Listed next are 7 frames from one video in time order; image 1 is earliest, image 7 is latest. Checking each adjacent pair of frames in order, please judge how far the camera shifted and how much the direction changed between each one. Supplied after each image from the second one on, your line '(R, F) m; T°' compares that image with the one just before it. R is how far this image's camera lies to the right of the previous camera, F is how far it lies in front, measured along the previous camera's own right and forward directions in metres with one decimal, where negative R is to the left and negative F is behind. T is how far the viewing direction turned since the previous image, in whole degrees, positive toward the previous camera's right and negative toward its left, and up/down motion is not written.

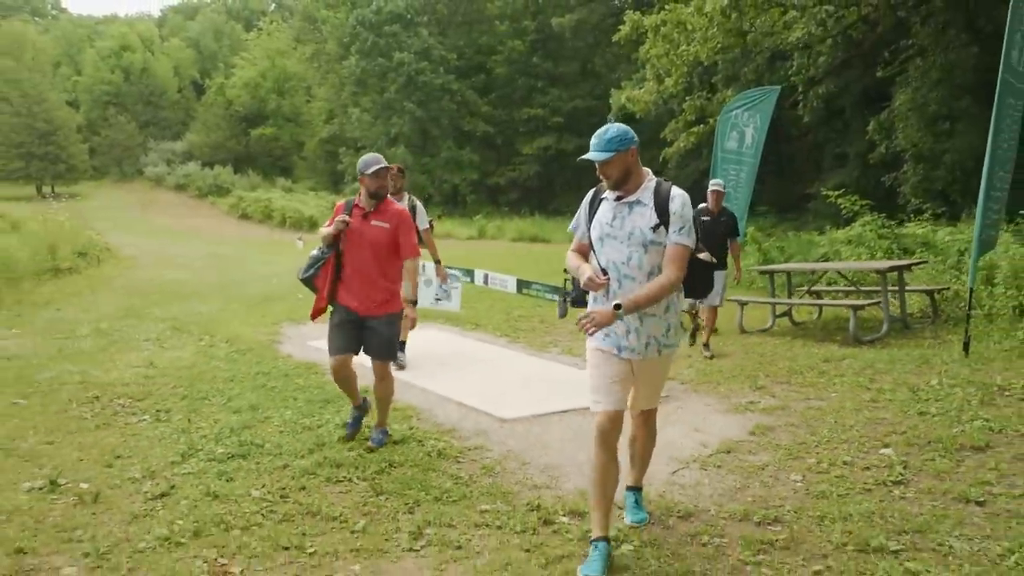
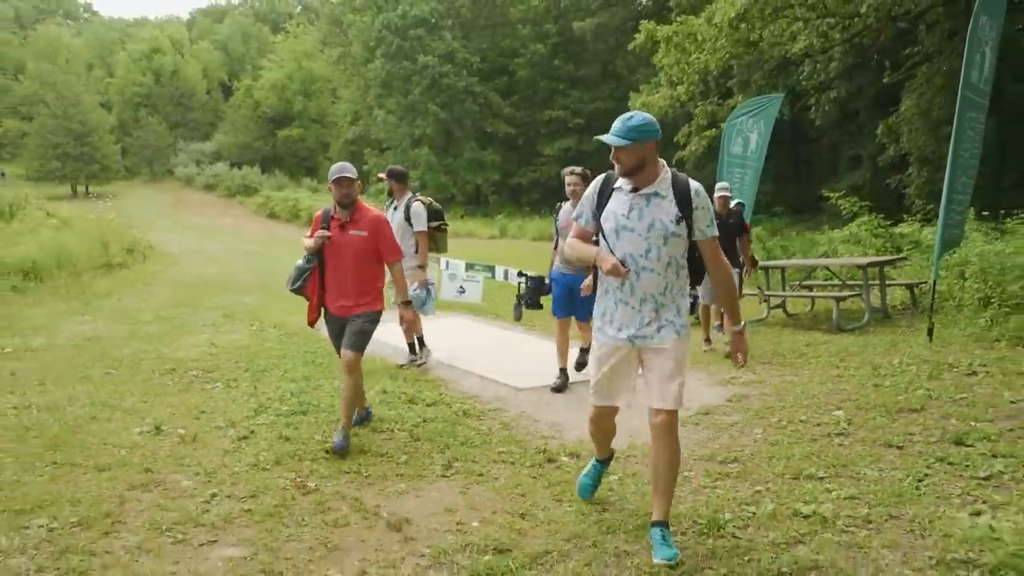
(+0.1, -1.1) m; -2°
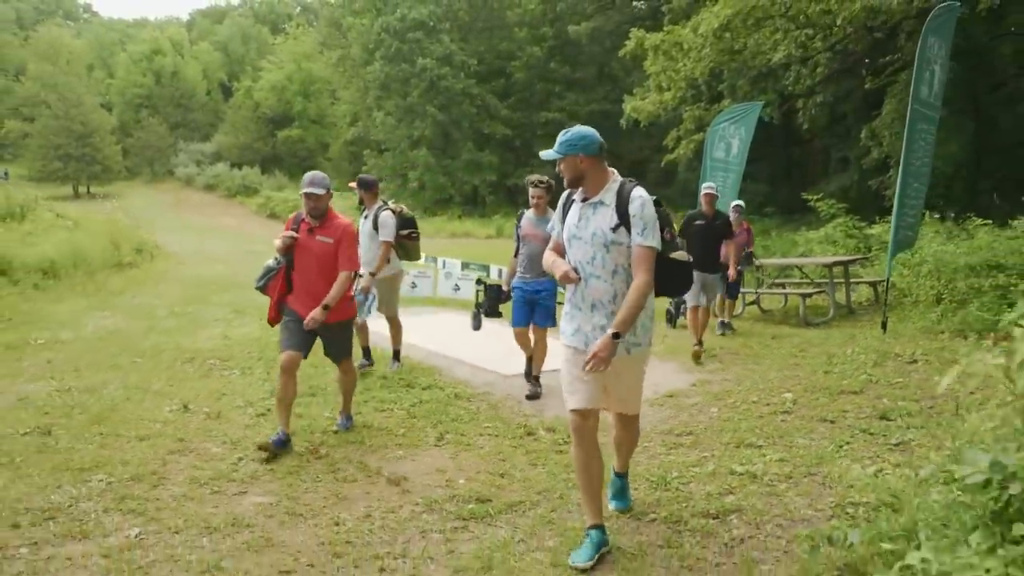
(+0.1, -0.8) m; 0°
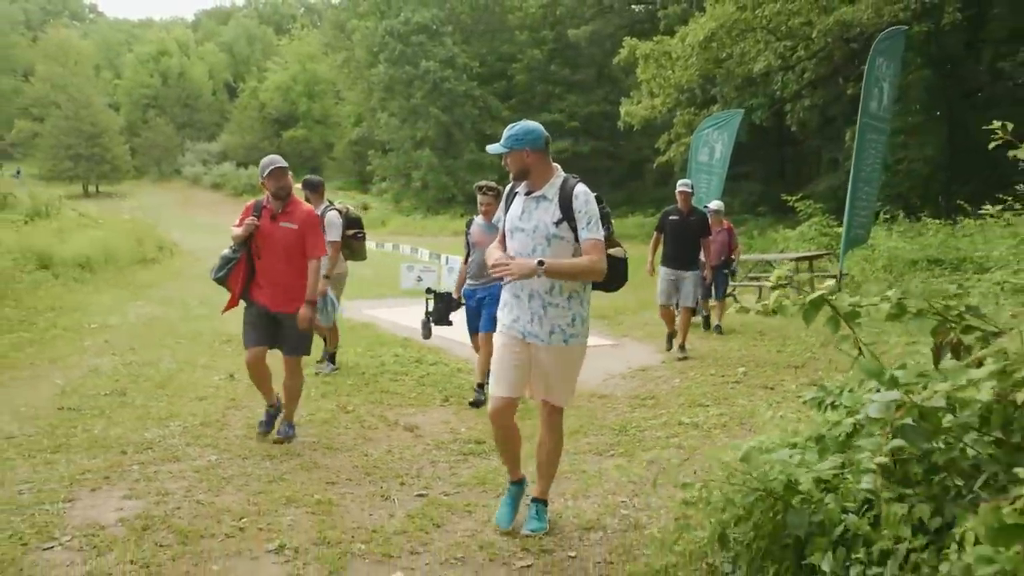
(+0.1, -1.3) m; 0°
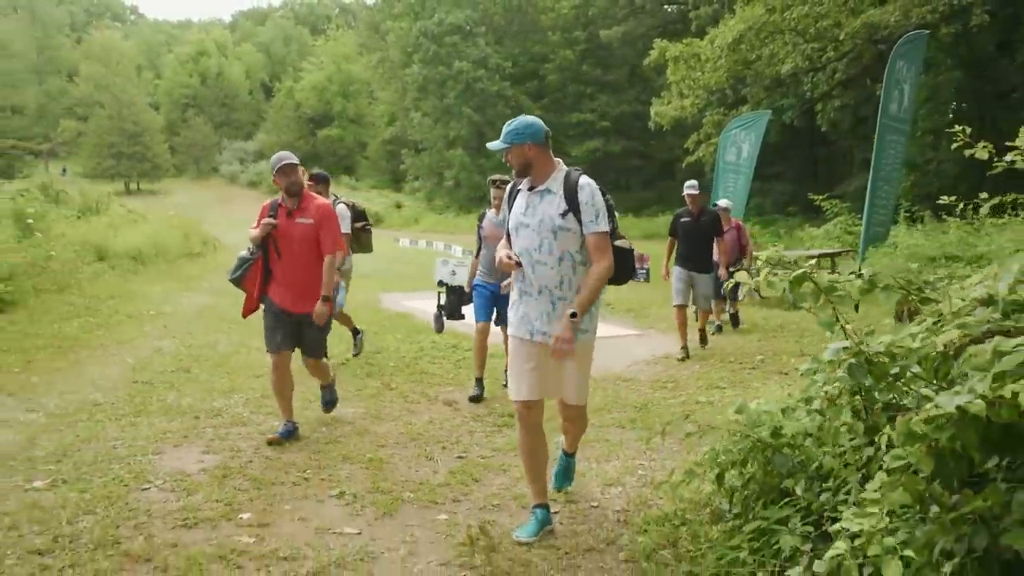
(0.0, -0.6) m; -2°
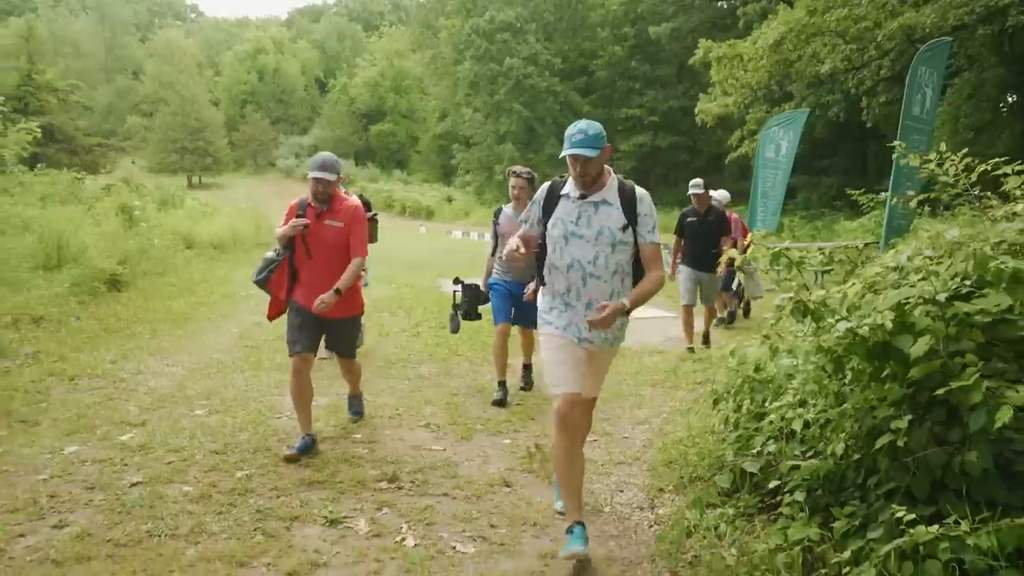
(0.0, -1.3) m; -3°
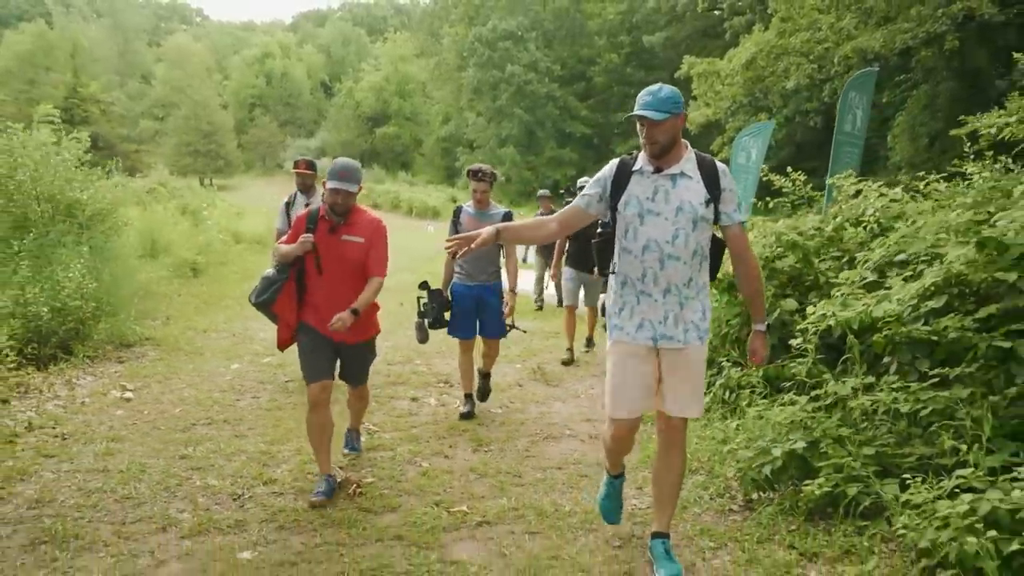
(-0.1, -2.7) m; 0°
